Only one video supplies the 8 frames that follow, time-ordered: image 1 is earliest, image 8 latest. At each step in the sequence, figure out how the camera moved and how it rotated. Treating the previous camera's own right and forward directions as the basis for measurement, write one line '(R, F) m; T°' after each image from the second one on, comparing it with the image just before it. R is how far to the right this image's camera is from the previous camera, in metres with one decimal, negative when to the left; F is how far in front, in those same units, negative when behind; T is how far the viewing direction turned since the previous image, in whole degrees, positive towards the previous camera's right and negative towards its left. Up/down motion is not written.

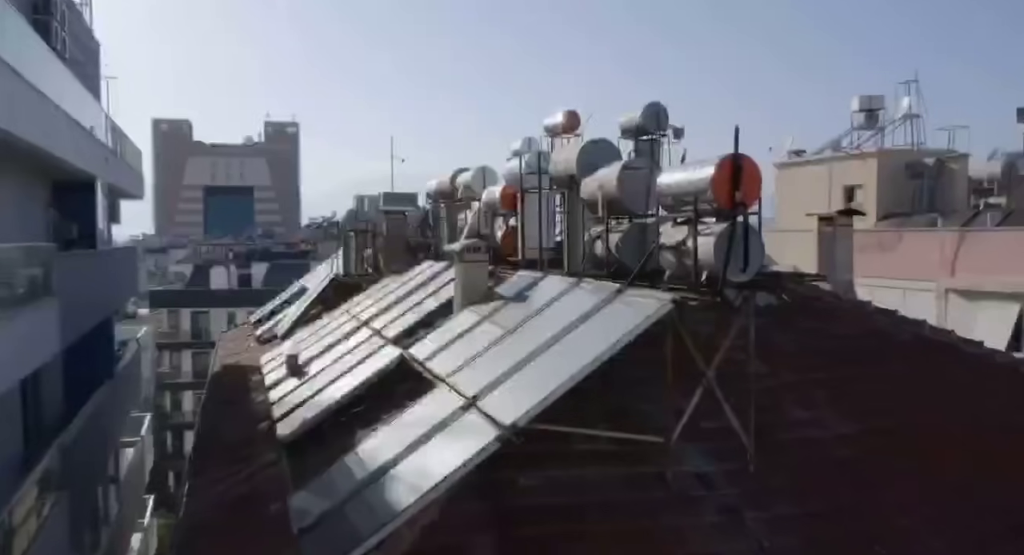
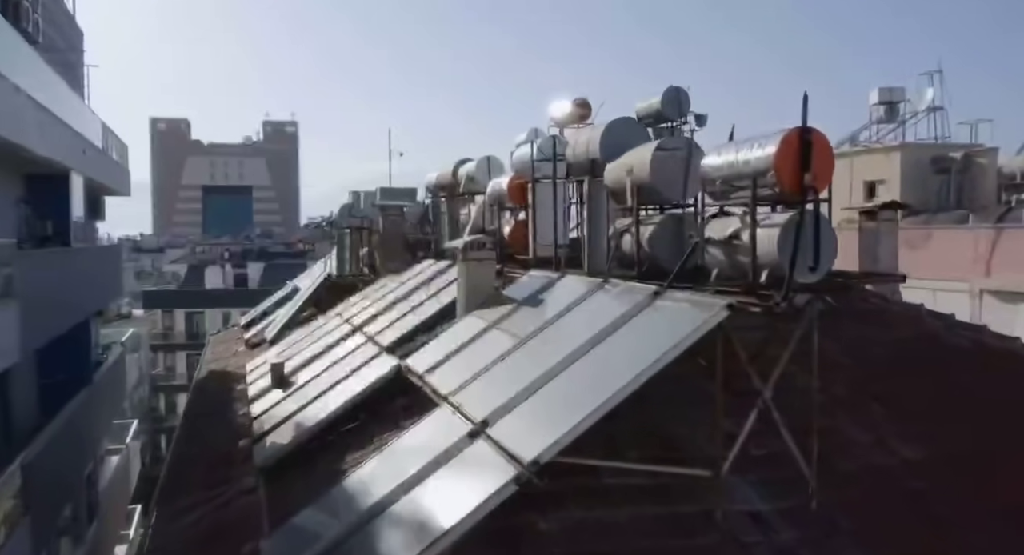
(-0.1, +1.2) m; 0°
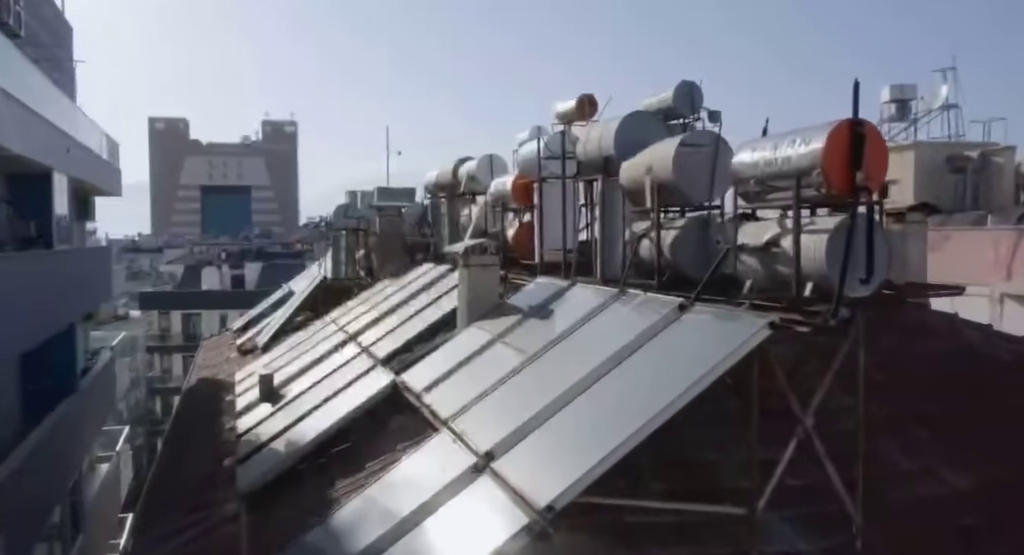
(-0.1, +0.7) m; 0°
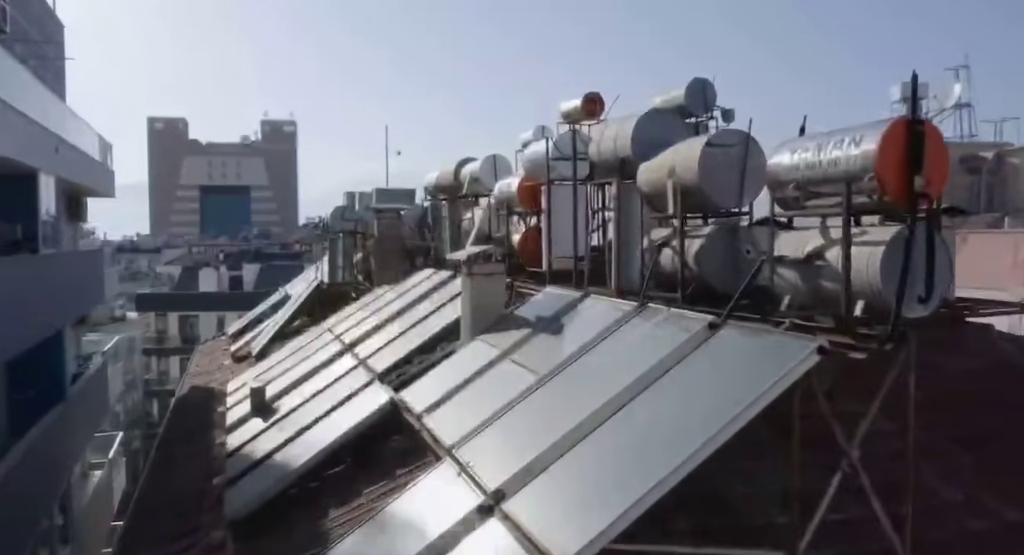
(-0.1, +0.6) m; 0°
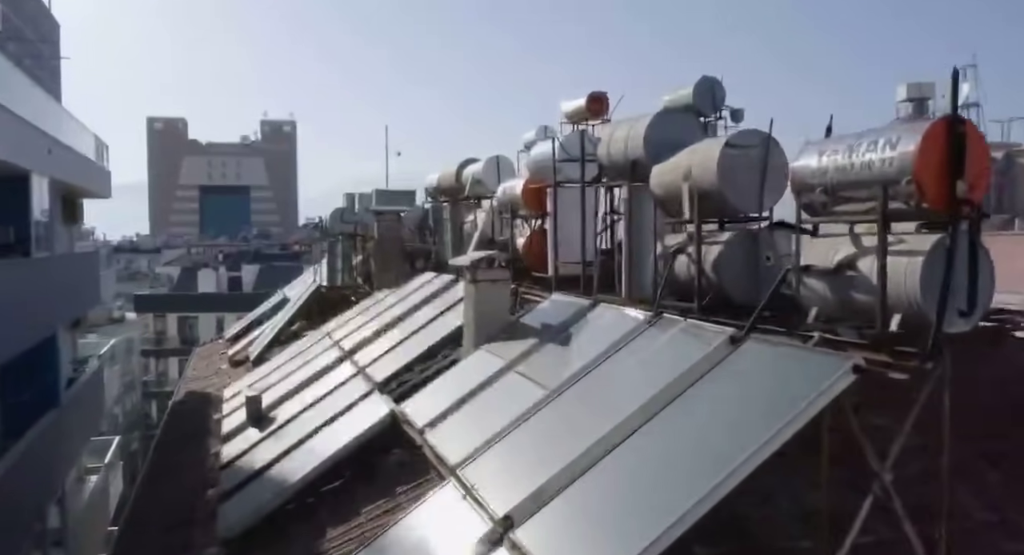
(-0.1, +0.3) m; 0°
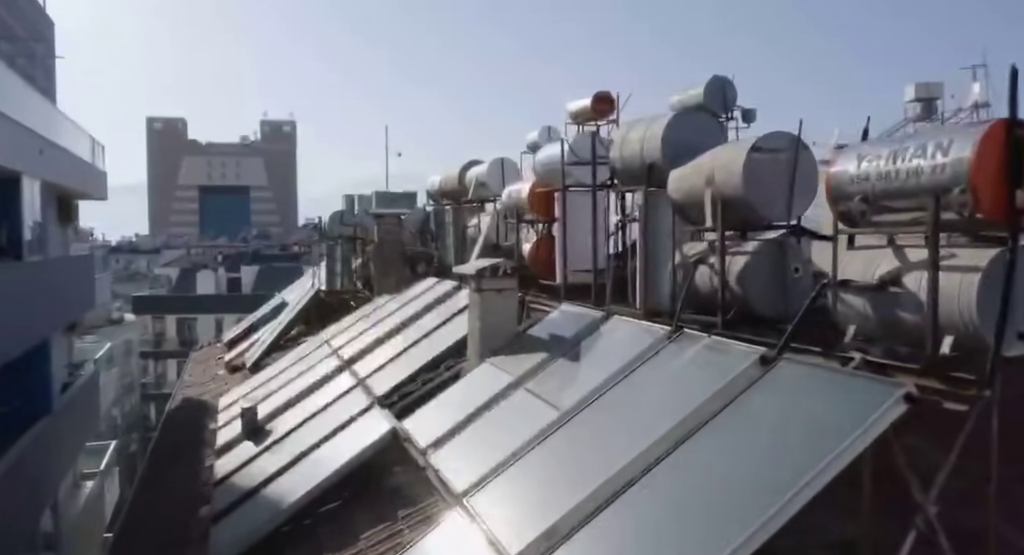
(-0.1, +0.4) m; 0°
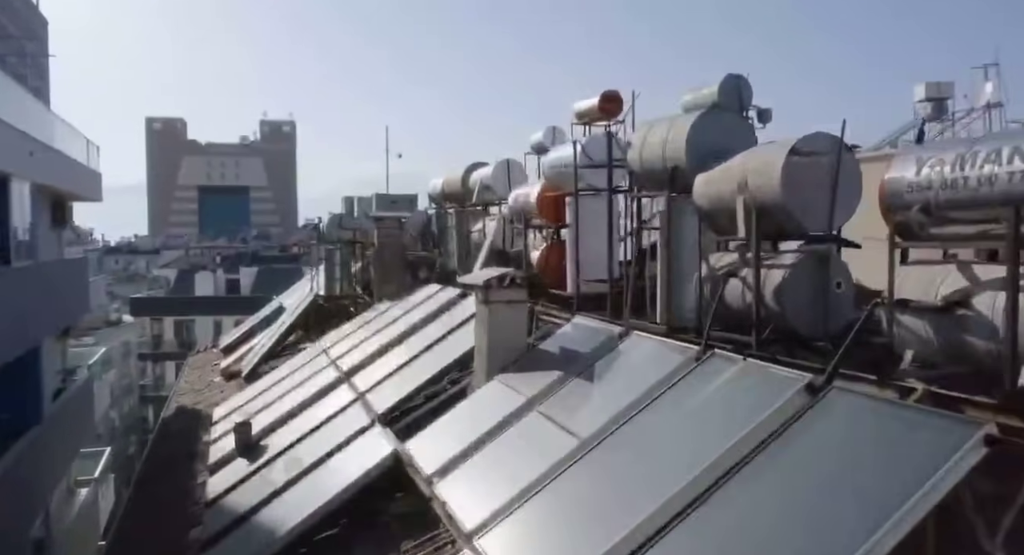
(-0.1, +0.5) m; 0°
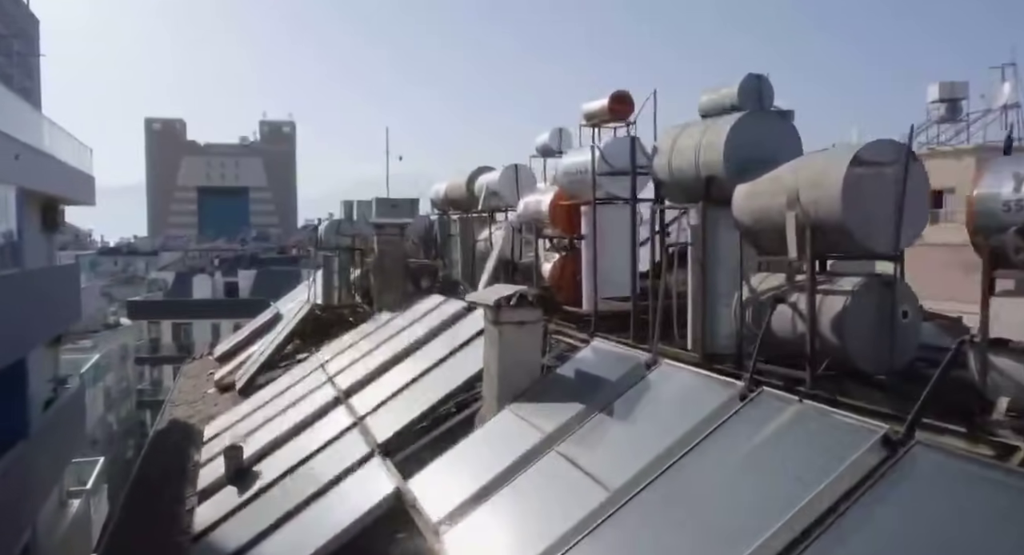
(-0.1, +0.6) m; 0°
